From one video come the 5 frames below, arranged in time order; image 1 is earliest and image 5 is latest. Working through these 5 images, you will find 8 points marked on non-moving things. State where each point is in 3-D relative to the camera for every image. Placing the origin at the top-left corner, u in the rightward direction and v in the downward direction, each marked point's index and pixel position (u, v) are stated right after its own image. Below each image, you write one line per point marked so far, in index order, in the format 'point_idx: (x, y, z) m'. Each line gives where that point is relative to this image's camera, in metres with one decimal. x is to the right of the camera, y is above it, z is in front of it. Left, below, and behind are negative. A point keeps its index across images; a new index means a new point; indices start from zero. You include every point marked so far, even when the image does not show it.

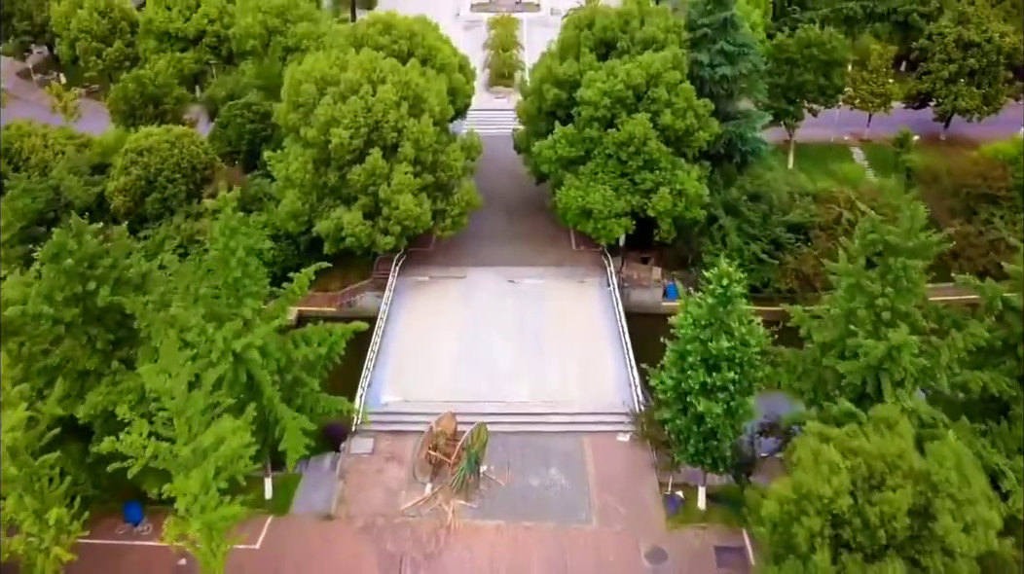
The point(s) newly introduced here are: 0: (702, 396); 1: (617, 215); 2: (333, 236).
0: (+2.9, -1.7, +12.4) m
1: (+2.6, +1.8, +20.0) m
2: (-4.4, +1.2, +20.0) m
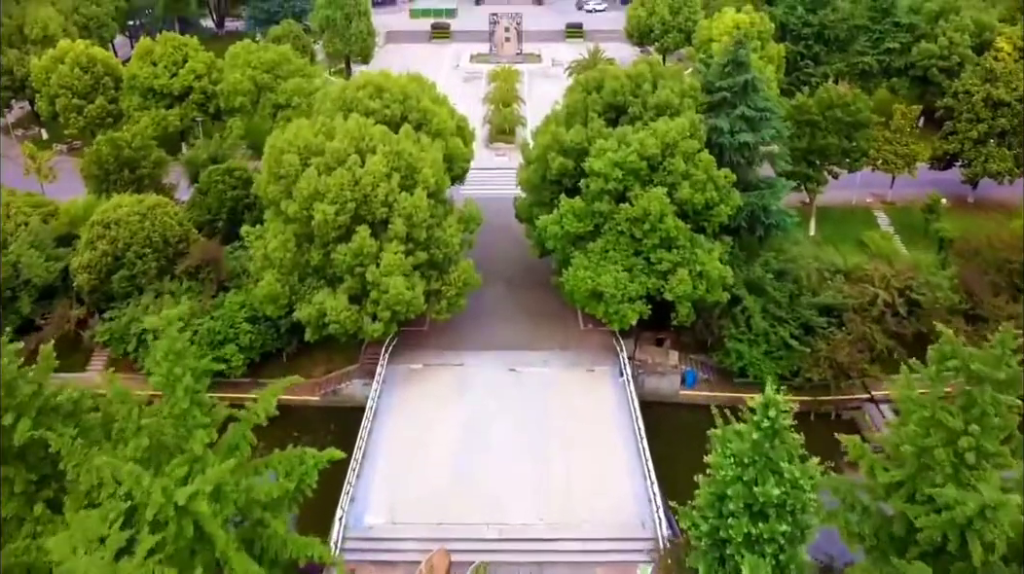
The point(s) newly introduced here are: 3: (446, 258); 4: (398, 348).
0: (+2.9, -3.3, +10.3) m
1: (+2.6, -0.3, +18.0) m
2: (-4.4, -0.8, +18.0) m
3: (-1.5, +0.7, +19.0) m
4: (-2.8, -1.5, +19.7) m
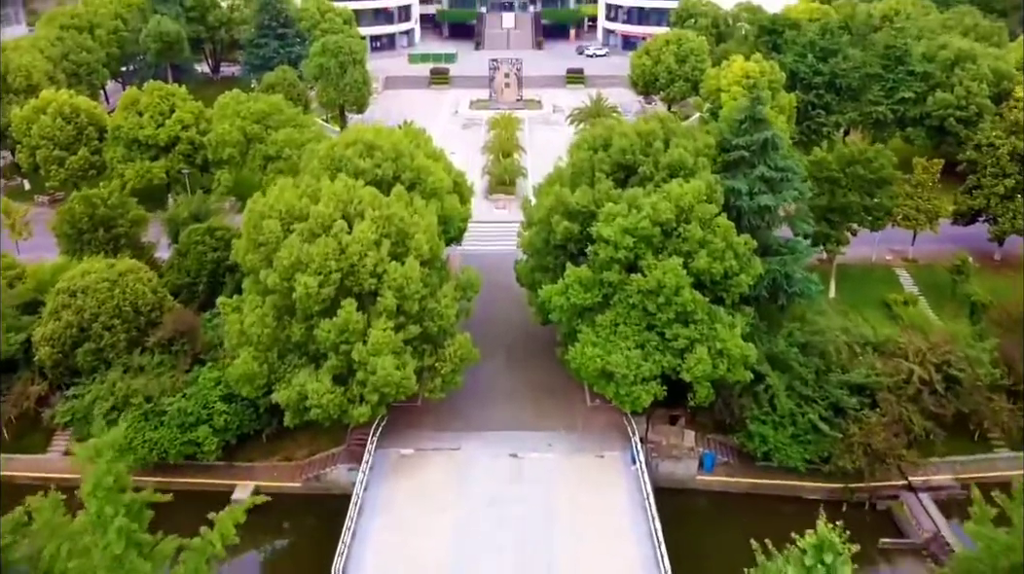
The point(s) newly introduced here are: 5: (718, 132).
0: (+3.0, -4.5, +8.5) m
1: (+2.7, -1.8, +16.3) m
2: (-4.3, -2.4, +16.3) m
3: (-1.5, -1.0, +17.4) m
4: (-2.7, -3.2, +17.9) m
5: (+4.9, +3.7, +19.5) m
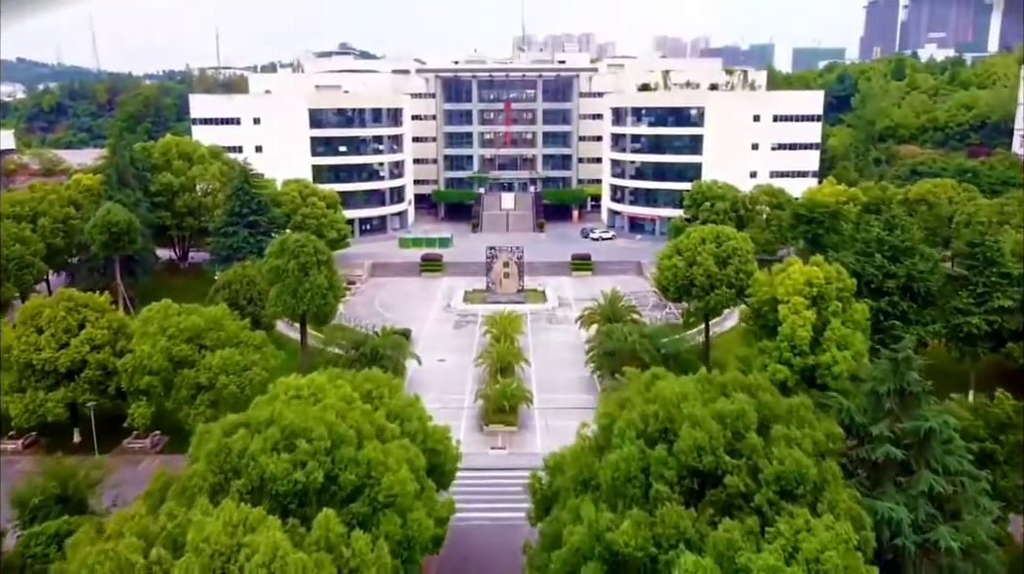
0: (+3.0, -7.7, +0.1) m
1: (+2.7, -6.6, +8.3) m
2: (-4.3, -7.2, +8.2) m
3: (-1.5, -6.0, +9.5) m
4: (-2.7, -8.2, +9.6) m
5: (+5.0, -1.8, +12.5) m
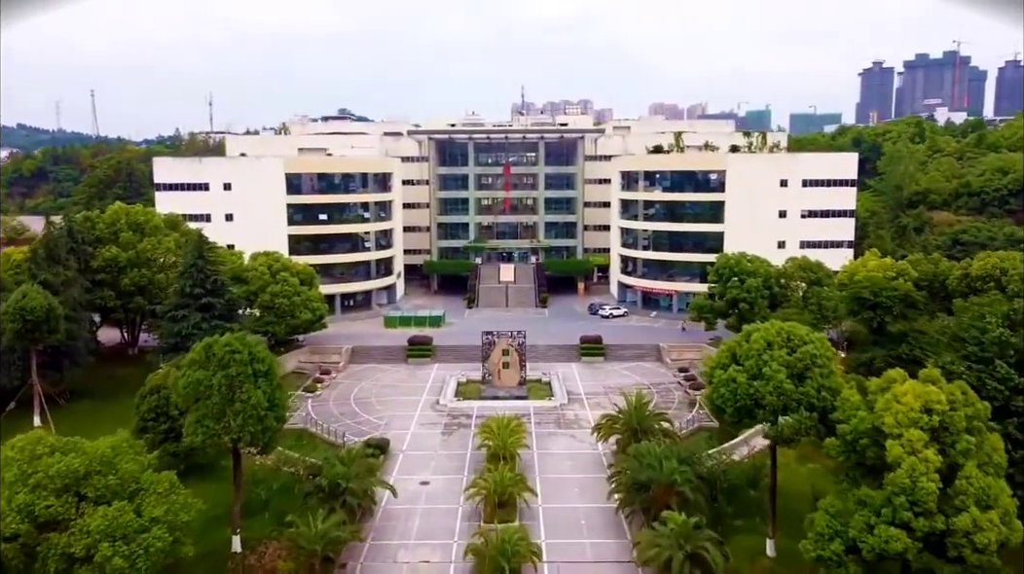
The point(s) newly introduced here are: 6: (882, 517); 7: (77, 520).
0: (+3.1, -8.6, -7.3) m
1: (+2.8, -8.1, +1.0) m
2: (-4.2, -8.6, +0.8) m
3: (-1.4, -7.6, +2.2) m
4: (-2.6, -9.8, +2.2) m
5: (+5.0, -3.6, +5.6) m
6: (+7.7, -4.8, +16.9) m
7: (-9.1, -4.9, +16.9) m
